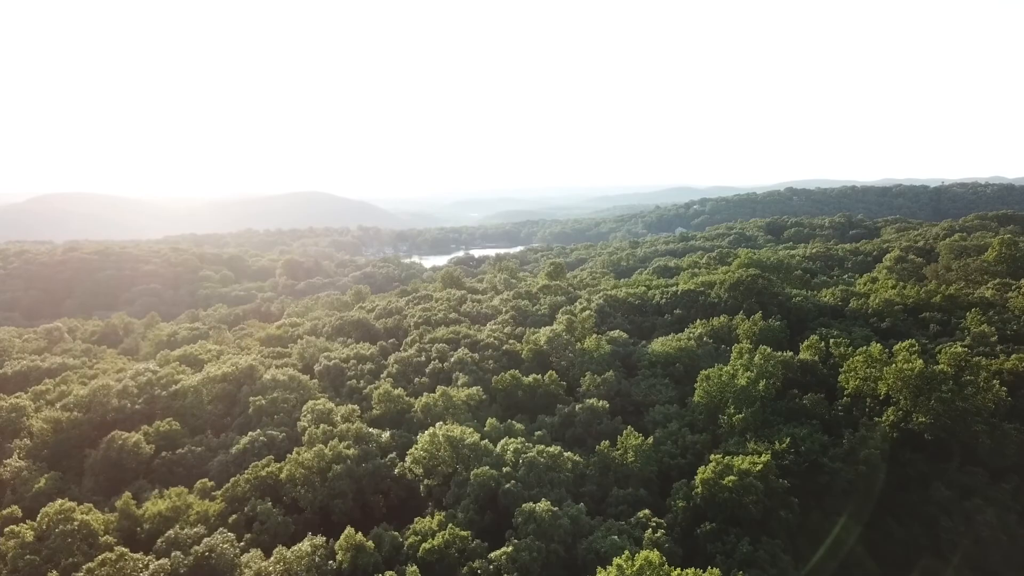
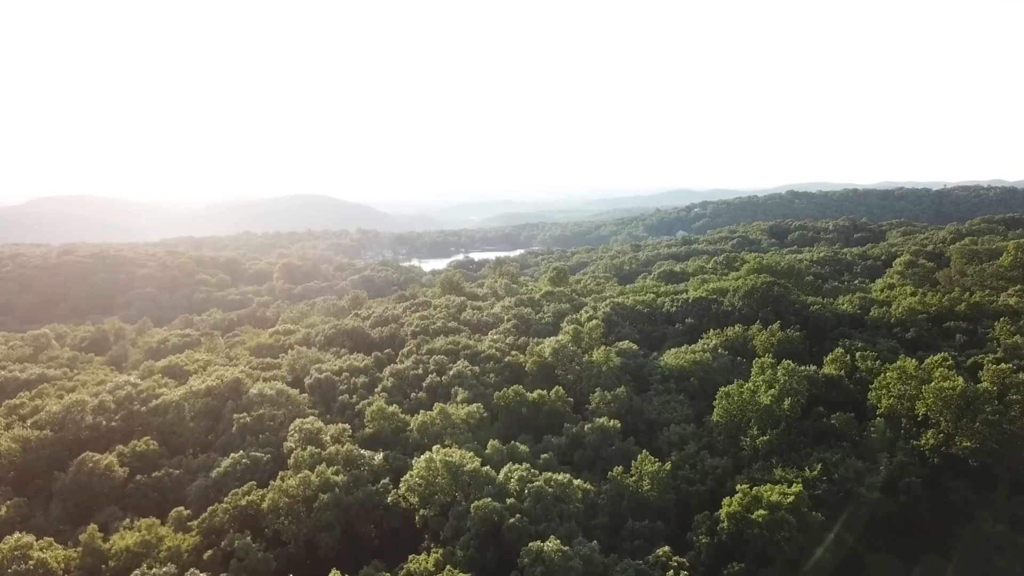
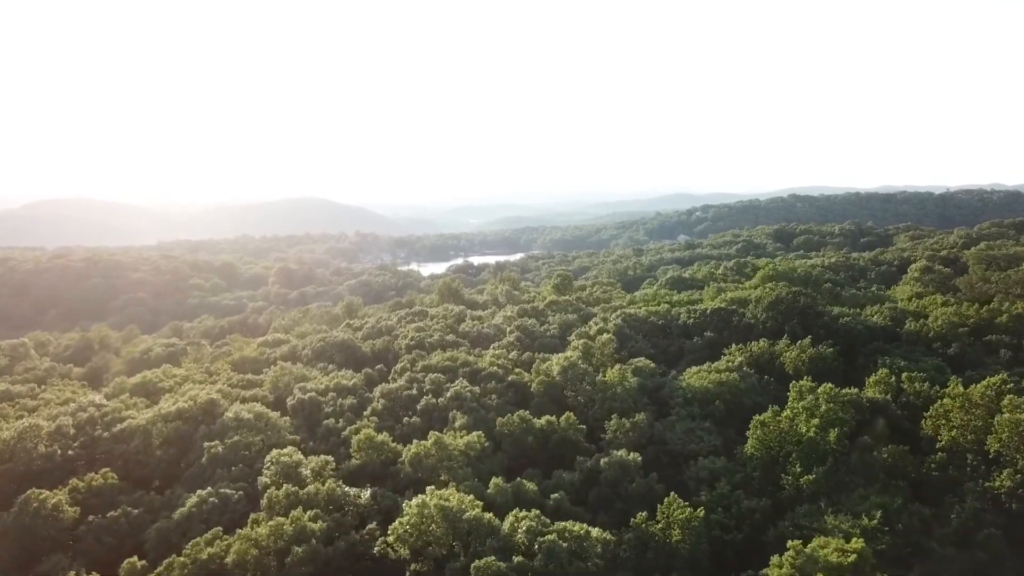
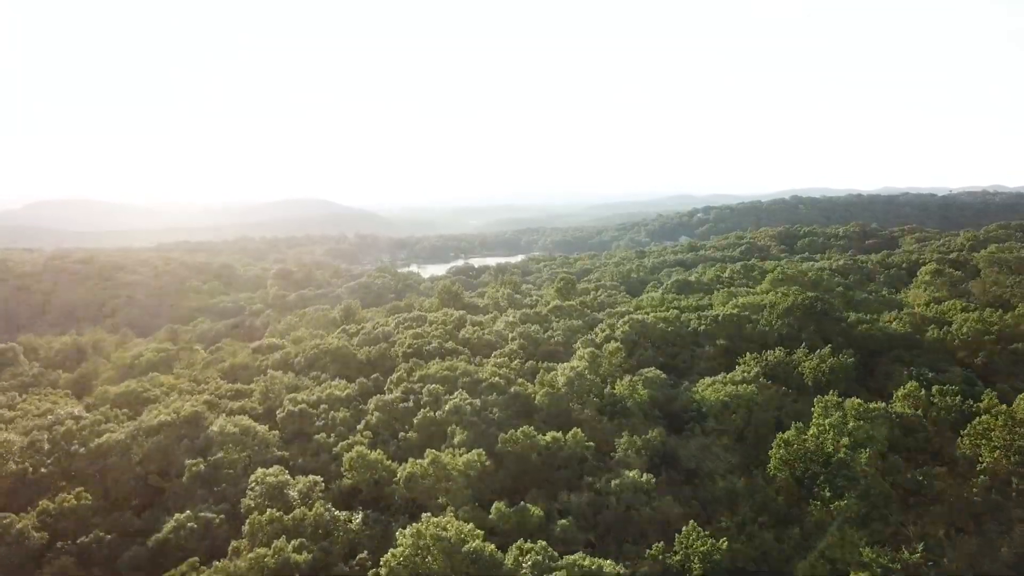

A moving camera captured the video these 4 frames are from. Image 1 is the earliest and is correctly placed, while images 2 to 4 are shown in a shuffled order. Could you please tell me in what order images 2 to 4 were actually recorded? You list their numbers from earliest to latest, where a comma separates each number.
2, 3, 4
